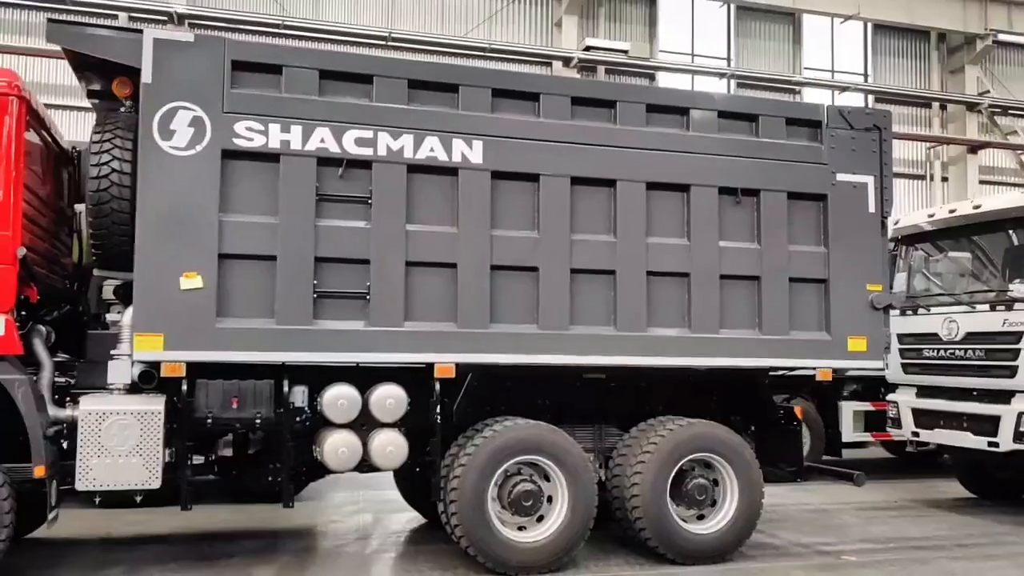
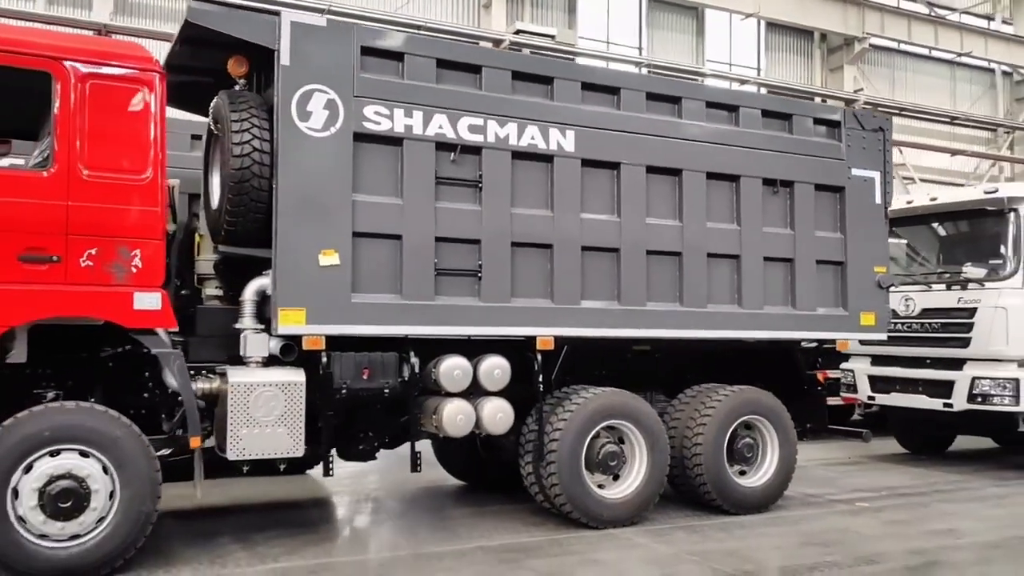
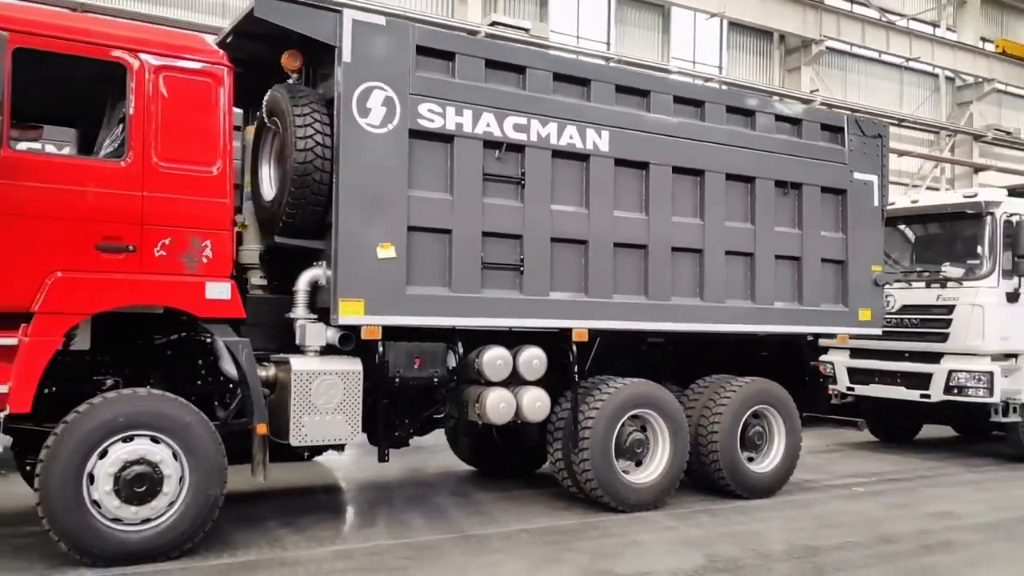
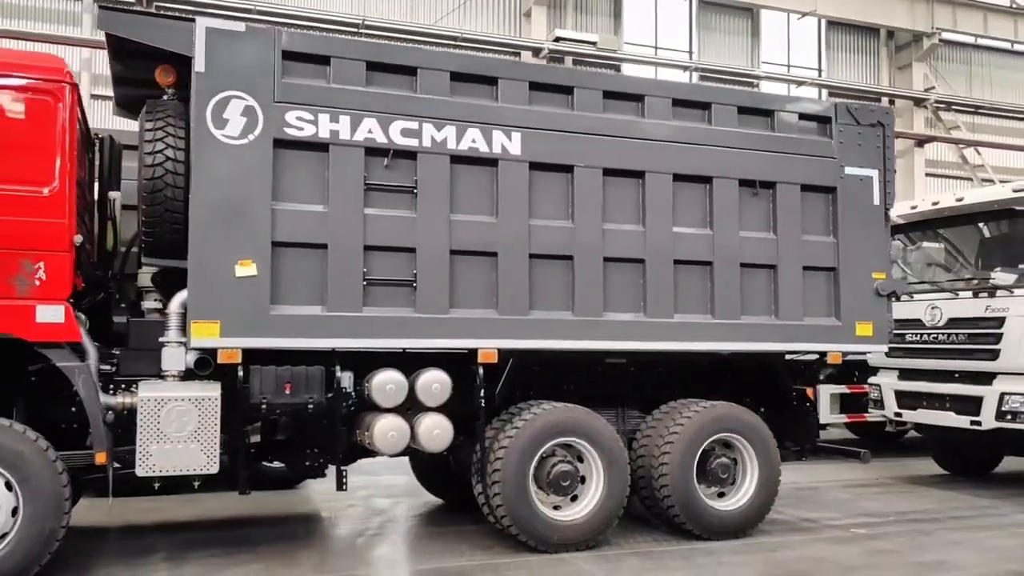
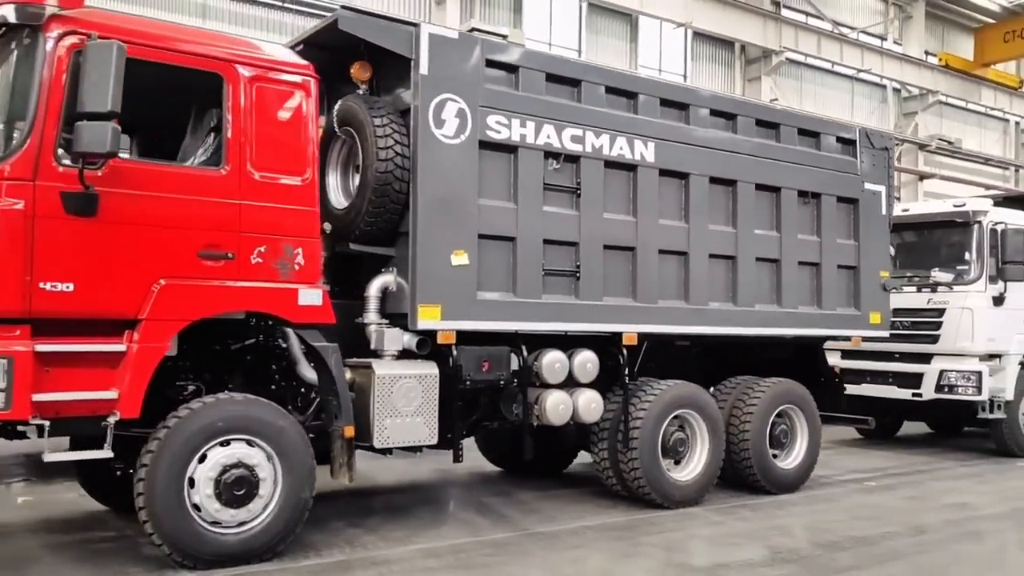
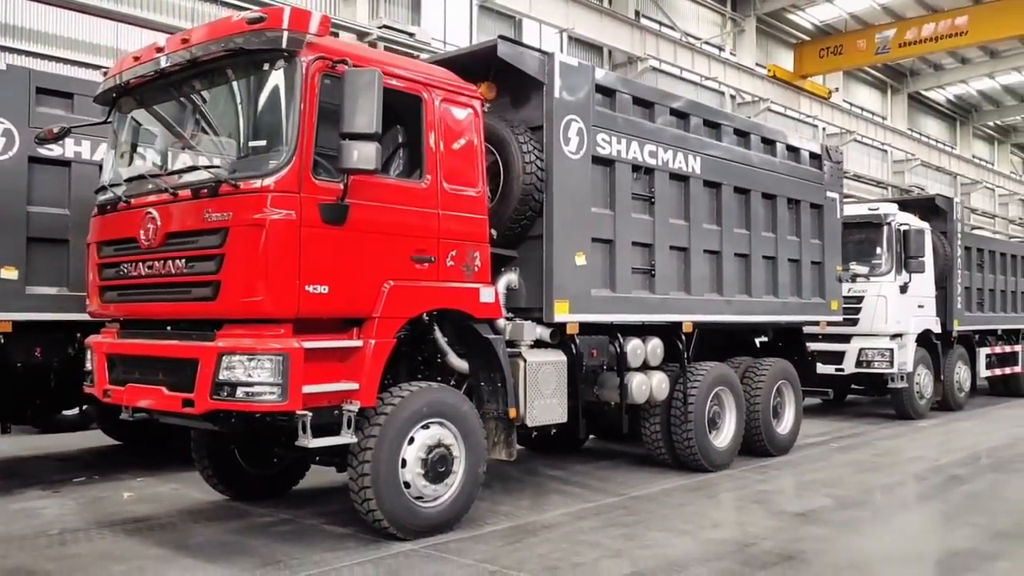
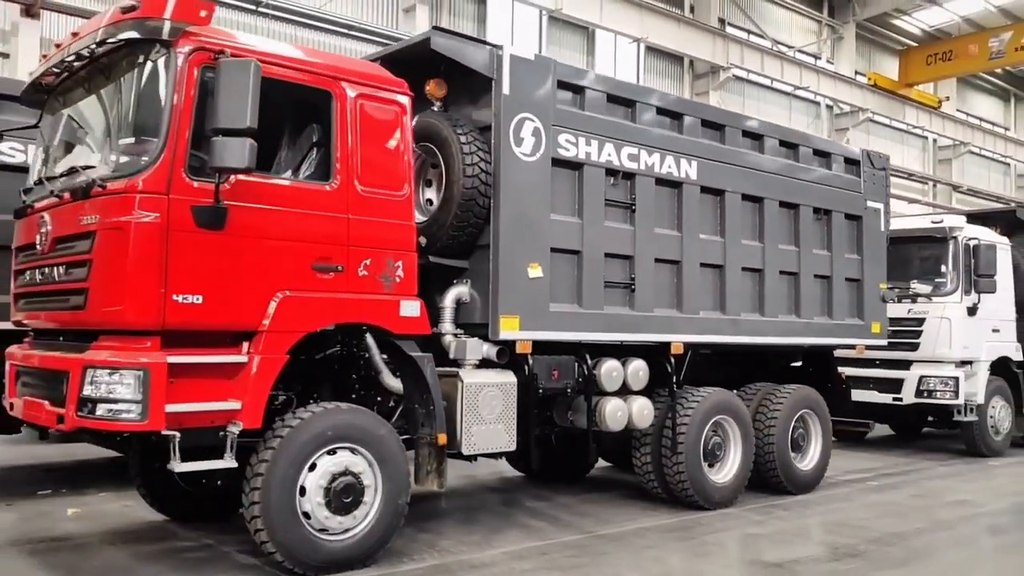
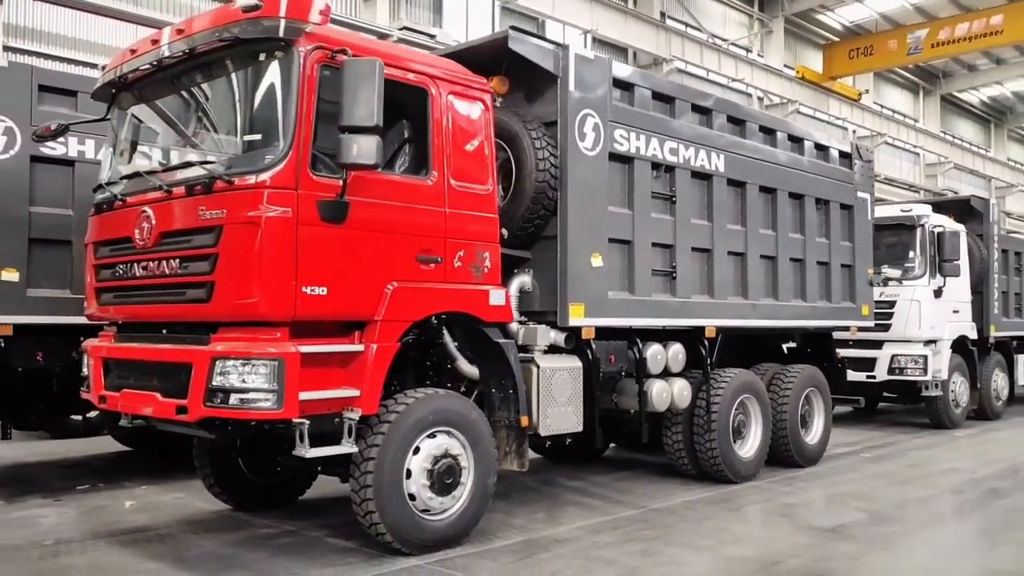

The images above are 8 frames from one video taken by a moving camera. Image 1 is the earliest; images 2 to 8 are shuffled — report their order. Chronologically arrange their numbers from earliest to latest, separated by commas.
4, 2, 3, 5, 7, 8, 6
